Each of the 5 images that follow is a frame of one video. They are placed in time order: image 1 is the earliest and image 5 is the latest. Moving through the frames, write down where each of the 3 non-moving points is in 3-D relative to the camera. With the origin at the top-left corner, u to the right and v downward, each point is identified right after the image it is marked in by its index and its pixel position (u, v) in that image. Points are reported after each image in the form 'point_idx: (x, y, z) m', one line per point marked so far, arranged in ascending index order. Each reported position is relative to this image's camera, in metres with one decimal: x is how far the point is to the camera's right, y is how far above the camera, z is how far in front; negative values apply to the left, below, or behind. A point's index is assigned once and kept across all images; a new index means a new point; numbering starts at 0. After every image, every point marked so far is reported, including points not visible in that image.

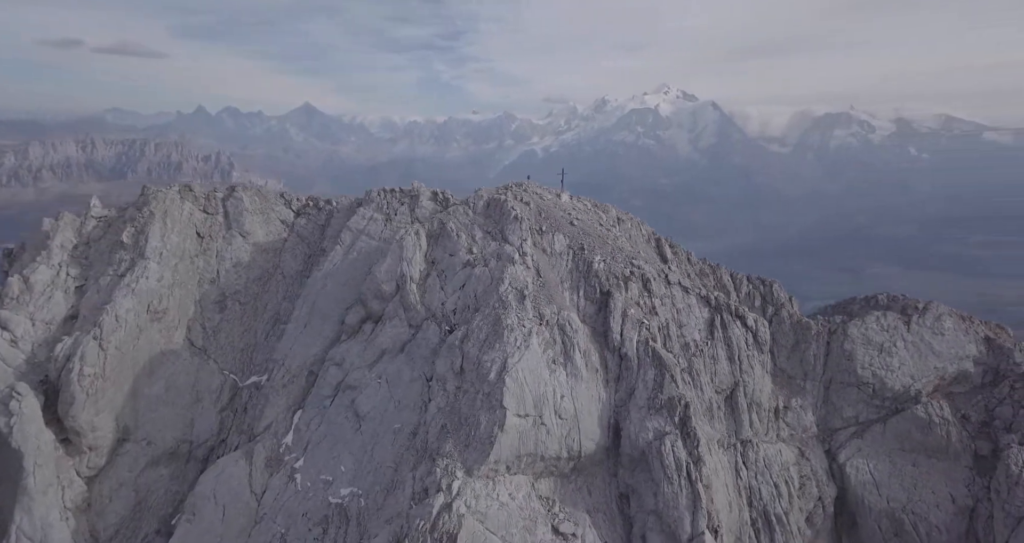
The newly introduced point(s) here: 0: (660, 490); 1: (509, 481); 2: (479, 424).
0: (+5.3, -7.4, +19.2) m
1: (+0.1, -7.0, +19.1) m
2: (-1.0, -5.2, +19.4) m
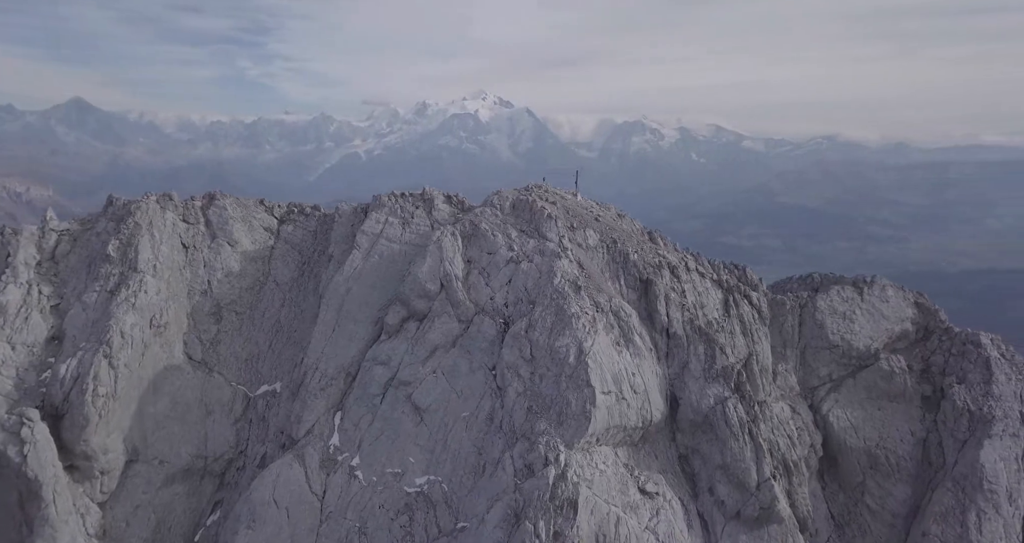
0: (+8.5, -6.9, +22.5) m
1: (+3.4, -6.7, +21.5) m
2: (+2.2, -4.9, +21.7) m
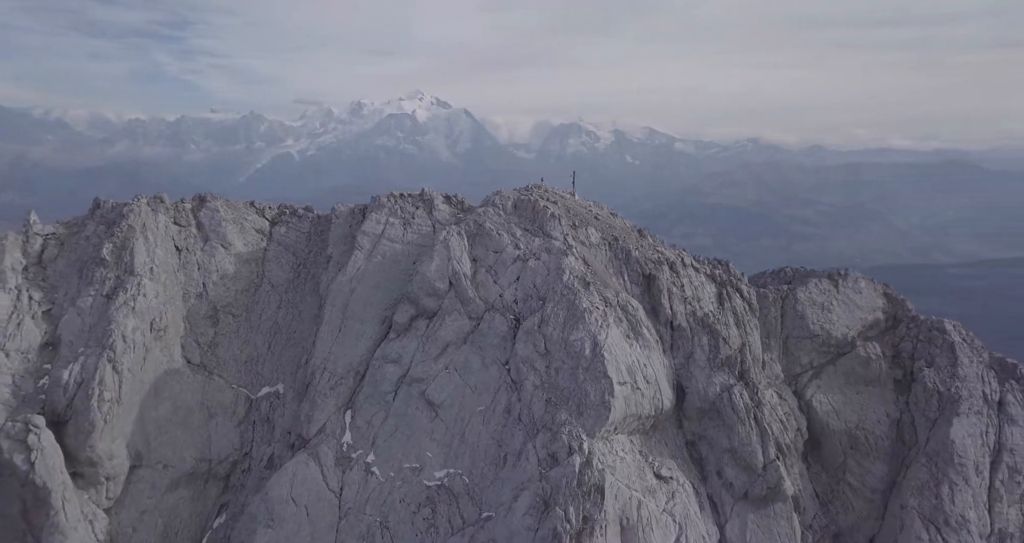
0: (+9.3, -6.7, +24.1) m
1: (+4.2, -6.6, +22.7) m
2: (+3.0, -4.8, +22.8) m
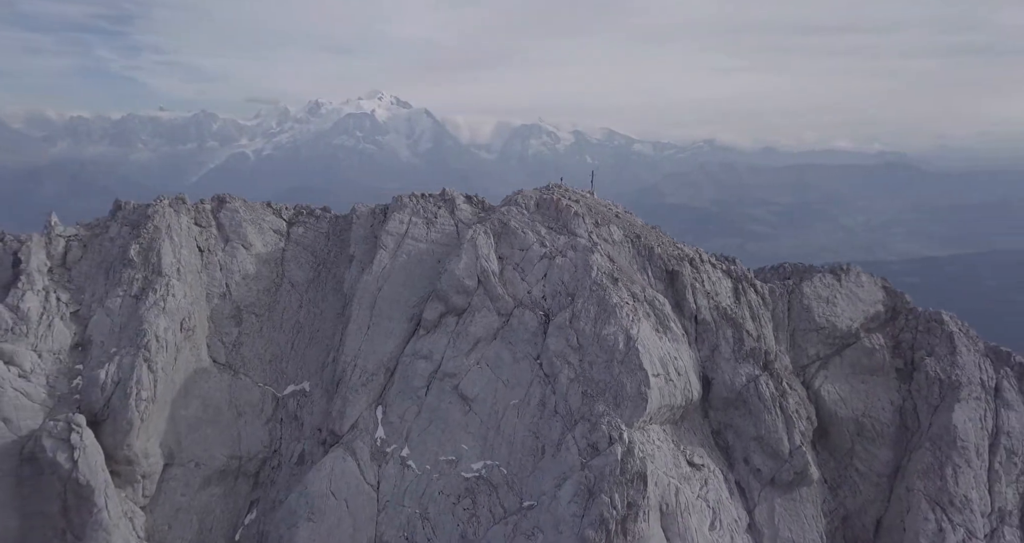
0: (+10.8, -6.4, +25.3) m
1: (+5.8, -6.4, +23.8) m
2: (+4.6, -4.6, +23.9) m
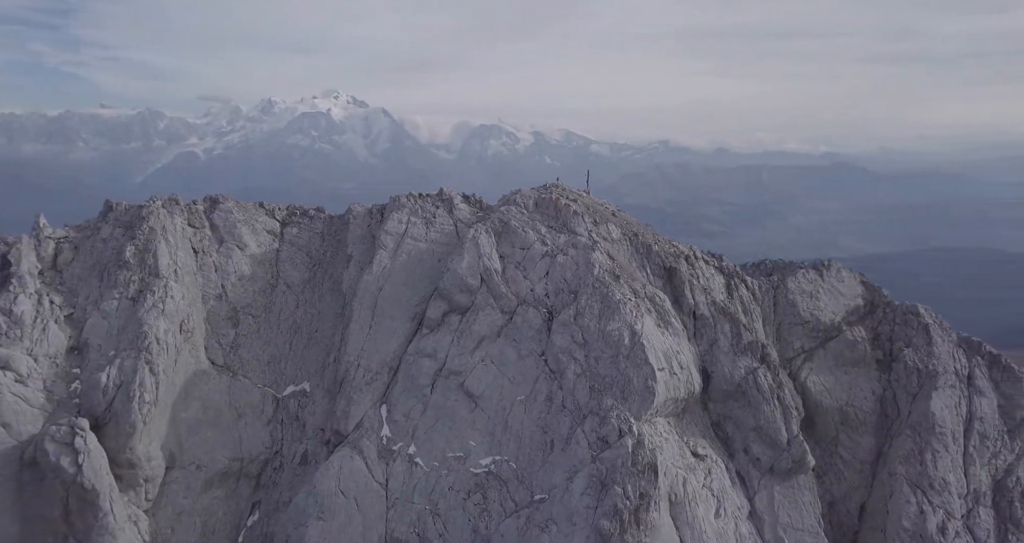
0: (+11.1, -6.3, +26.4) m
1: (+6.2, -6.3, +24.7) m
2: (+5.0, -4.5, +24.7) m
